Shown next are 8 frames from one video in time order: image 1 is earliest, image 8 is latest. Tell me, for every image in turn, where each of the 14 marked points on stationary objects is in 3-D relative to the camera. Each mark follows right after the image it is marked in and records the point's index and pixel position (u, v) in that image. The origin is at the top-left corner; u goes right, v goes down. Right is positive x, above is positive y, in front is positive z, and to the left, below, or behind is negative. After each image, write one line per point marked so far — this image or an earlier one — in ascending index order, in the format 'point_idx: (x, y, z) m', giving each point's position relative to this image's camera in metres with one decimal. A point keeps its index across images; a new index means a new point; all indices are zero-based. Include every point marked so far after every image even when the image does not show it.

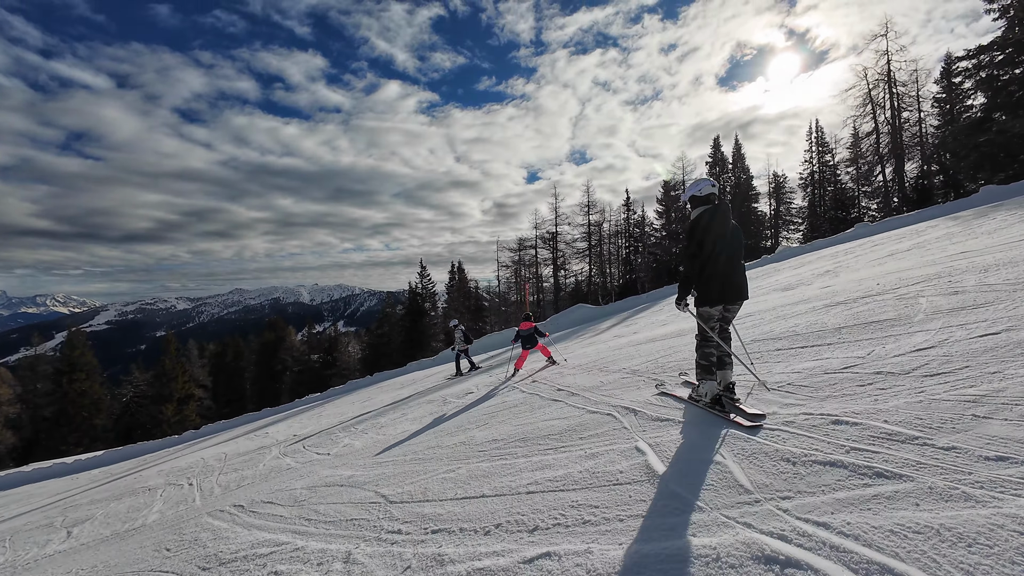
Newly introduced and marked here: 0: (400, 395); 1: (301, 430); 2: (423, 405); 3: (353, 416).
0: (-4.6, -4.4, +17.3) m
1: (-7.3, -4.9, +14.5) m
2: (-2.9, -3.5, +13.0) m
3: (-5.3, -4.3, +14.0) m
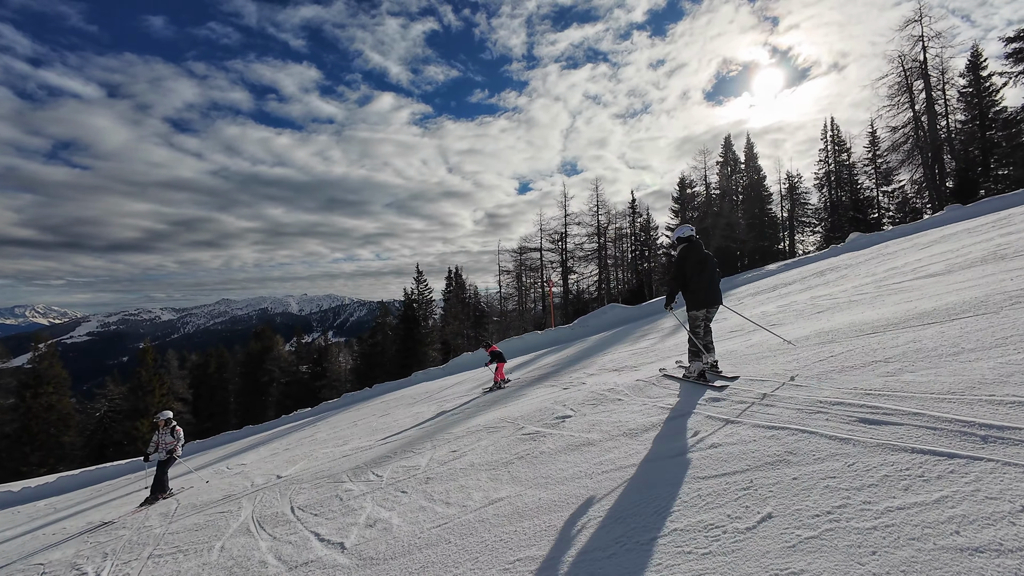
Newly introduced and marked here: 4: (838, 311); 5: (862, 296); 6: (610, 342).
0: (-2.9, -3.9, +13.2) m
1: (-5.5, -4.4, +10.3) m
2: (-1.1, -2.9, +8.9) m
3: (-3.6, -3.7, +9.9) m
4: (+6.4, -0.4, +8.4) m
5: (+7.6, -0.2, +9.3) m
6: (+4.1, -2.3, +18.0) m
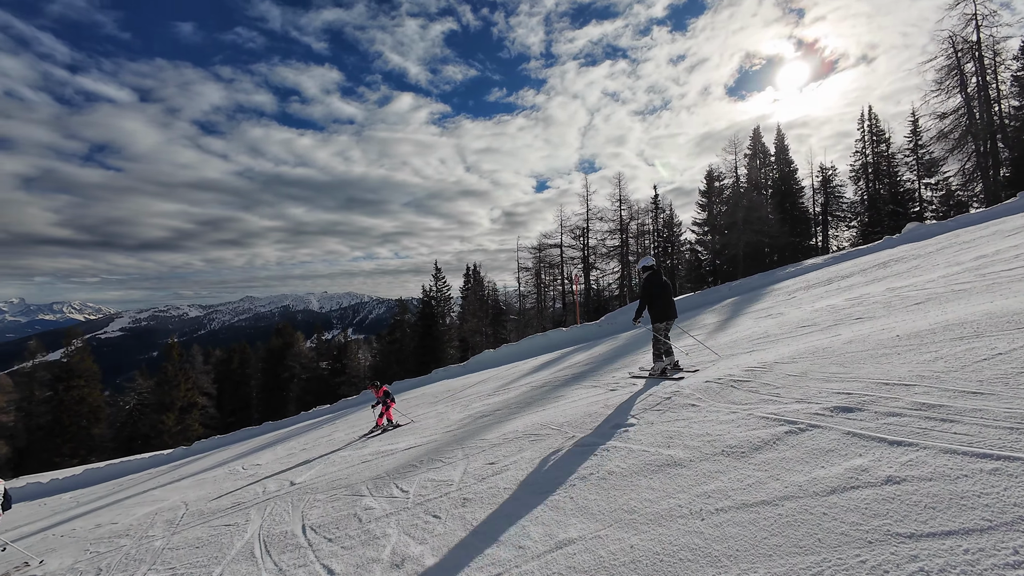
0: (-2.0, -3.7, +12.2) m
1: (-4.7, -4.1, +9.5) m
2: (-0.4, -2.7, +7.9) m
3: (-2.8, -3.5, +9.0) m
4: (+7.1, -0.2, +7.0) m
5: (+8.4, 0.0, +7.9) m
6: (+5.2, -2.0, +16.7) m
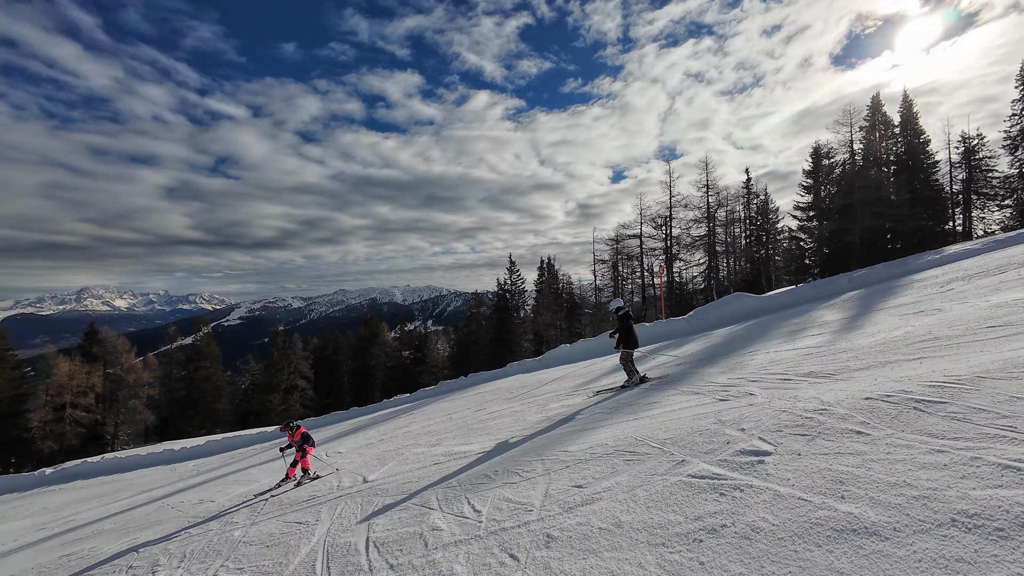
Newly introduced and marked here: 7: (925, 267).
0: (+0.2, -3.4, +11.4) m
1: (-3.0, -3.9, +9.2) m
2: (+1.0, -2.5, +6.9) m
3: (-1.2, -3.3, +8.4) m
4: (+8.3, -0.1, +4.7) m
5: (+9.7, +0.2, +5.3) m
6: (+8.0, -1.7, +14.6) m
7: (+19.1, +1.0, +19.8) m
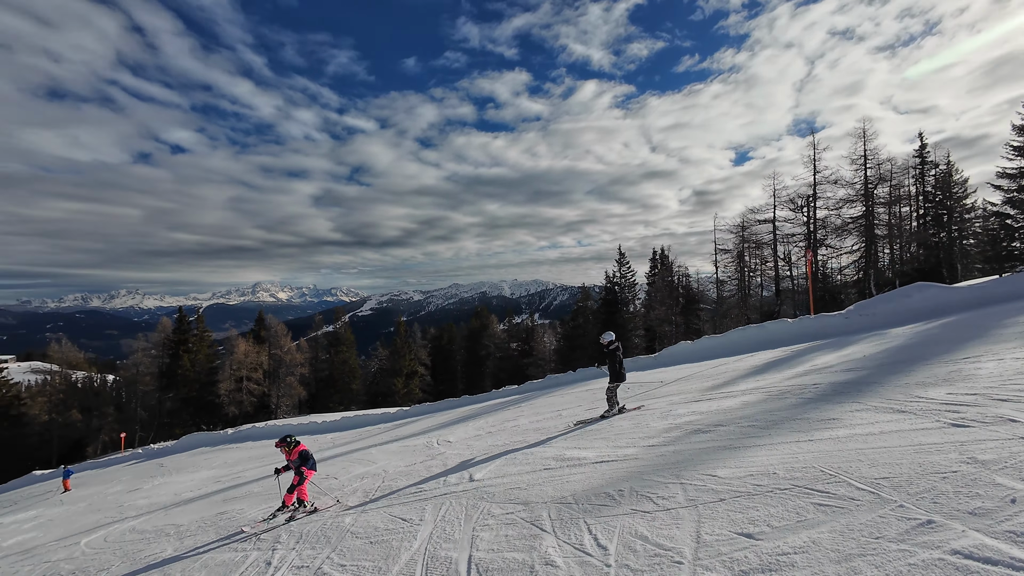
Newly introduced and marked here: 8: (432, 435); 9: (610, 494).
0: (+3.0, -3.1, +10.0) m
1: (-0.6, -3.6, +8.7) m
2: (+2.7, -2.2, +5.4) m
3: (+0.9, -3.0, +7.4) m
4: (+9.2, +0.2, +1.4) m
5: (+10.7, +0.5, +1.7) m
6: (+11.4, -1.3, +11.2) m
7: (+23.4, +1.4, +13.3) m
8: (-3.1, -5.7, +16.5) m
9: (+1.2, -2.5, +5.1) m
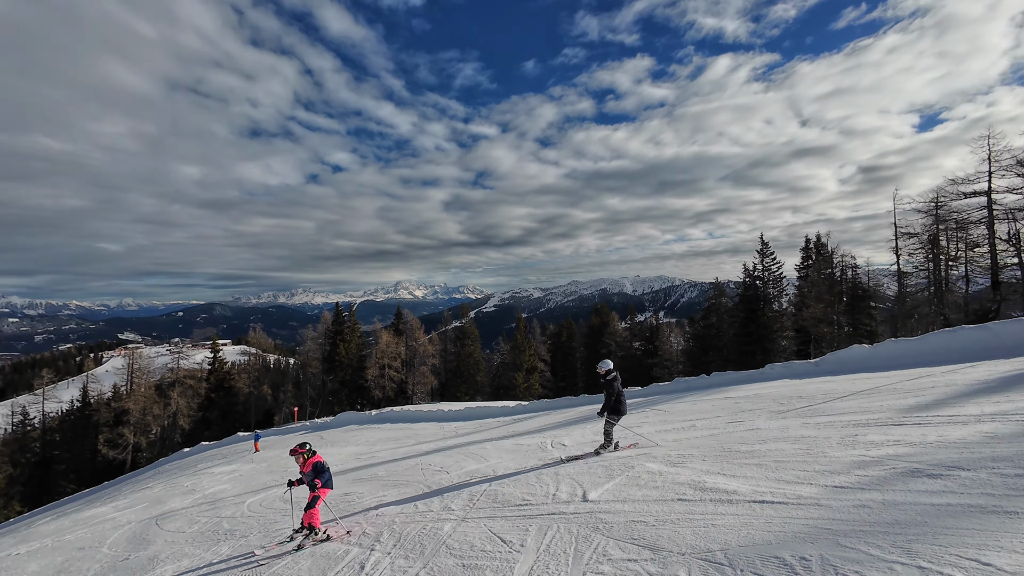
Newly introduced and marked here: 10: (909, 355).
0: (+5.4, -2.8, +7.7) m
1: (+1.5, -3.3, +7.4) m
2: (+3.8, -2.0, +3.3) m
3: (+2.6, -2.7, +5.7) m
4: (+8.9, +0.4, -2.3) m
5: (+10.4, +0.7, -2.5) m
6: (+13.7, -1.0, +6.4) m
7: (+25.8, +1.9, +5.2) m
8: (+1.3, -5.4, +15.6) m
9: (+2.2, -2.2, +3.4) m
10: (+15.5, -2.6, +16.6) m
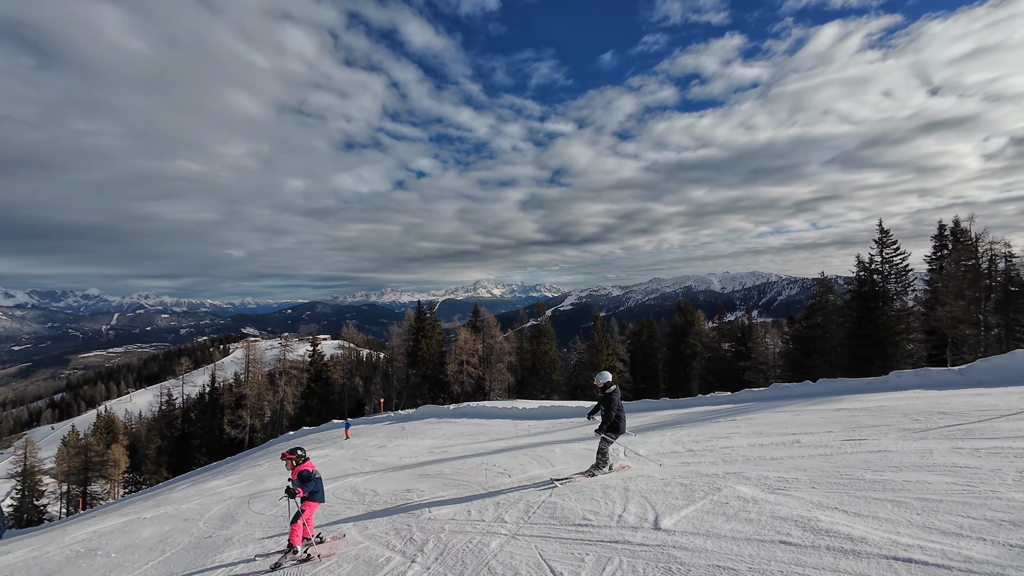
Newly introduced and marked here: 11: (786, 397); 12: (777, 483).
0: (+6.3, -2.5, +5.8) m
1: (+2.4, -3.1, +6.2) m
2: (+3.9, -1.8, +1.8) m
3: (+3.2, -2.5, +4.4) m
4: (+7.9, +0.6, -4.6) m
5: (+9.3, +0.9, -5.1) m
6: (+14.2, -0.7, +3.1) m
7: (+25.9, +2.2, -0.3) m
8: (+3.7, -5.2, +14.4) m
9: (+2.4, -2.0, +2.2) m
10: (+17.9, -2.3, +12.7) m
11: (+12.3, -4.9, +19.0) m
12: (+4.2, -3.0, +6.7) m
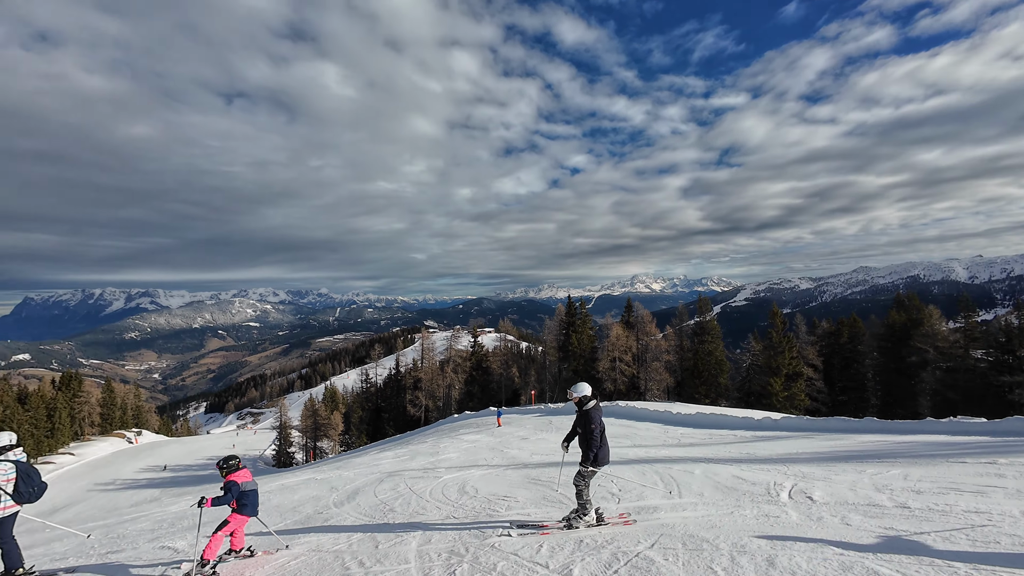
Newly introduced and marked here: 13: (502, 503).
0: (+6.3, -2.1, +1.8) m
1: (+2.9, -2.7, +3.6) m
2: (+2.7, -1.4, -1.1) m
3: (+3.0, -2.1, +1.6) m
4: (+4.0, +1.0, -8.5) m
5: (+5.2, +1.3, -9.5) m
6: (+12.8, -0.2, -3.6) m
7: (+22.4, +2.8, -11.0) m
8: (+7.0, -4.7, +10.8) m
9: (+1.4, -1.7, -0.2) m
10: (+19.7, -1.6, +4.1) m
11: (+16.7, -4.2, +12.0) m
12: (+4.7, -2.6, +3.4) m
13: (-0.3, -4.6, +9.0) m
